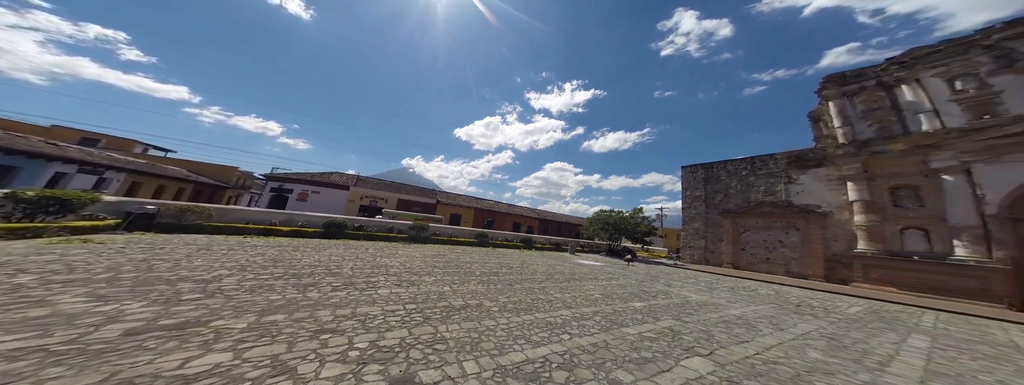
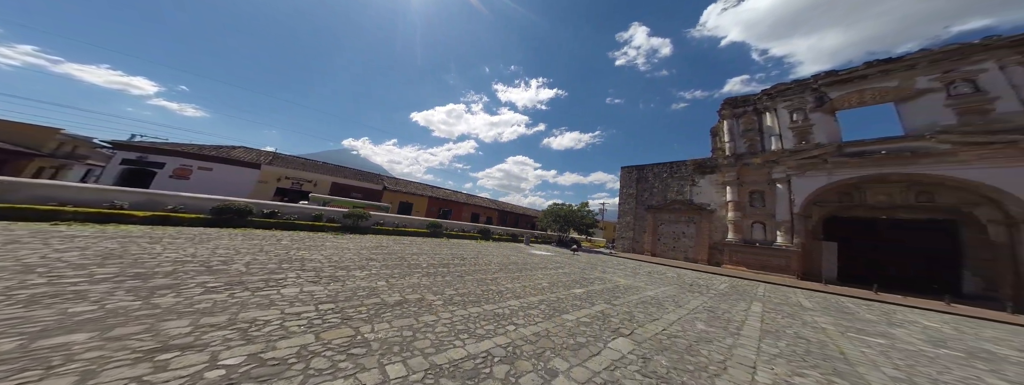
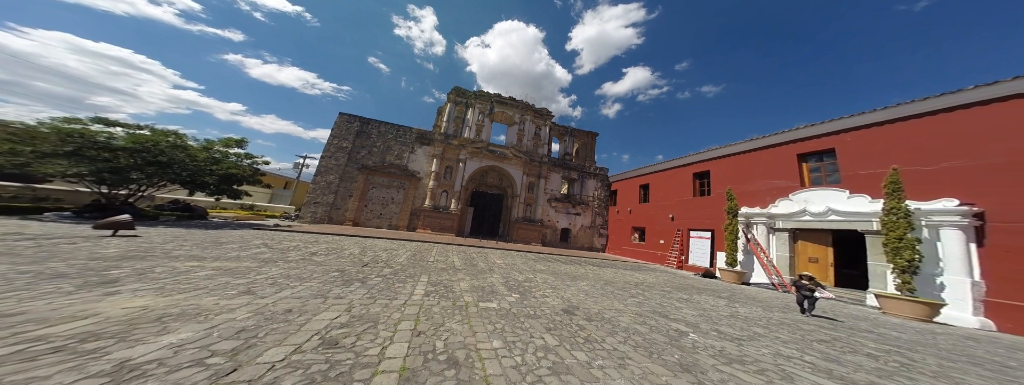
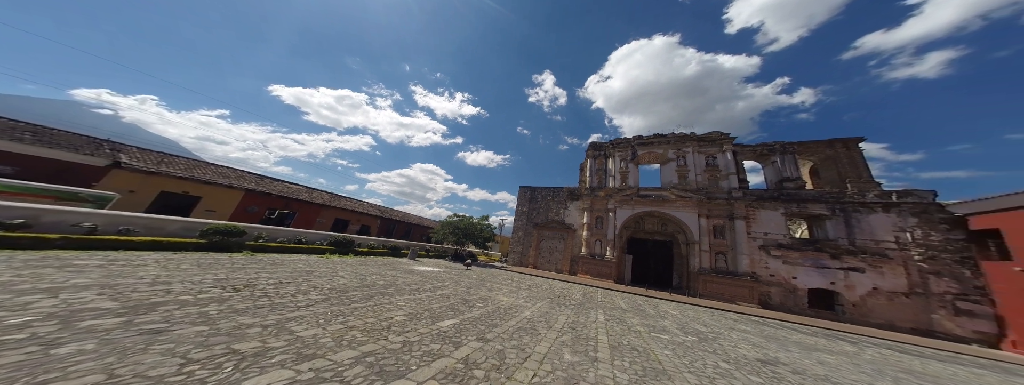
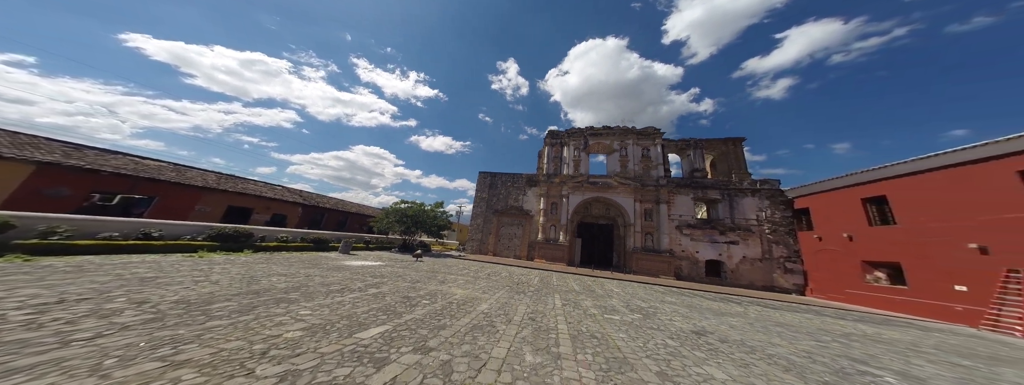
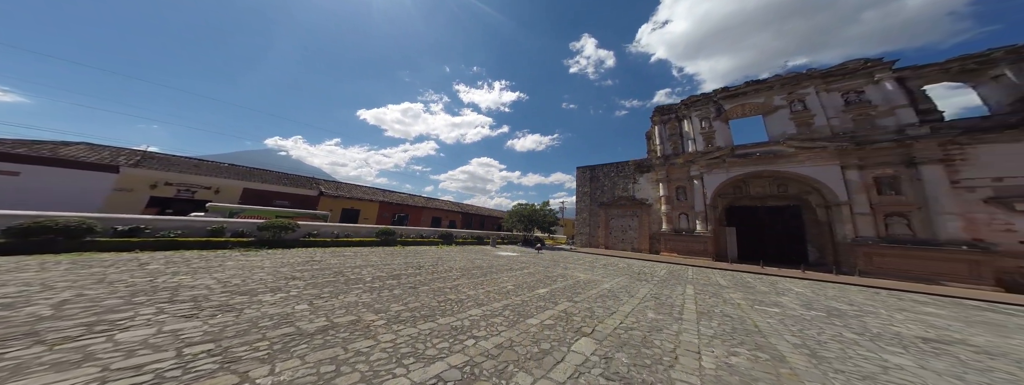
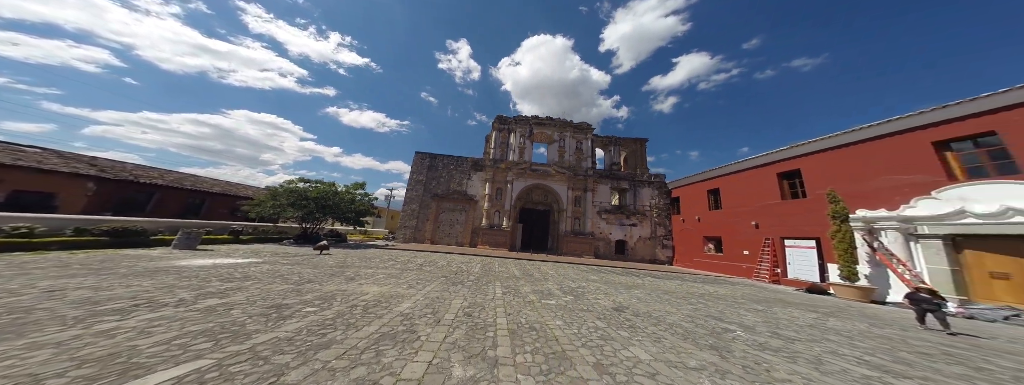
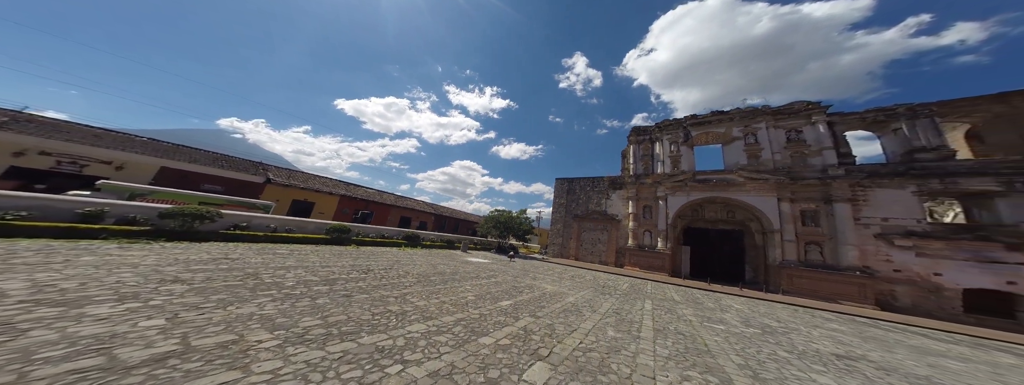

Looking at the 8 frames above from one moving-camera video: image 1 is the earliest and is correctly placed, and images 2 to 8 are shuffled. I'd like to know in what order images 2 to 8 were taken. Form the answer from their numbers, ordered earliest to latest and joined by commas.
2, 6, 8, 4, 5, 7, 3
